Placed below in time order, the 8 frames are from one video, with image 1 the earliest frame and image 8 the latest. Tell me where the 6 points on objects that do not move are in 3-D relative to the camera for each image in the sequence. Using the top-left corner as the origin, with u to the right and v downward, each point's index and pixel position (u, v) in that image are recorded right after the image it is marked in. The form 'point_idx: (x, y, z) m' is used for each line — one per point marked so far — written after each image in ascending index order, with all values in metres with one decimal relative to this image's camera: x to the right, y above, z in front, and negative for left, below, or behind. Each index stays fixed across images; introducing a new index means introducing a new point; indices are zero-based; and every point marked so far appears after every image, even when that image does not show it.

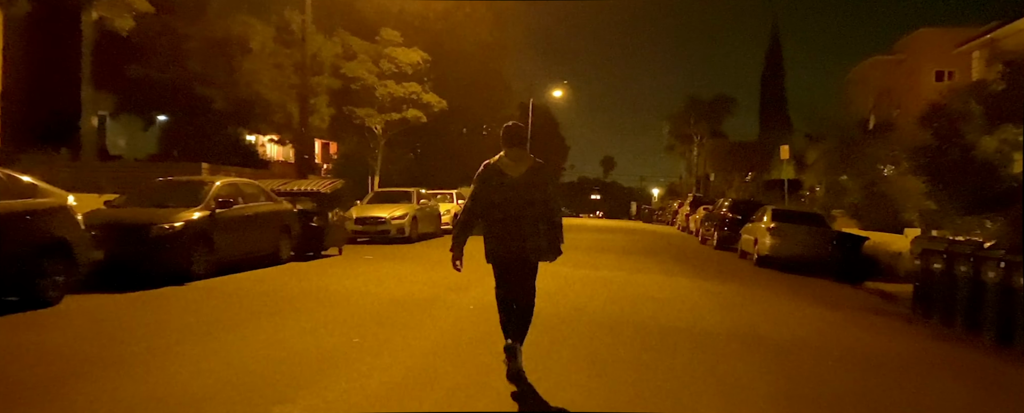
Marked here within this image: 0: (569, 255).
0: (+1.9, -1.6, +17.1) m
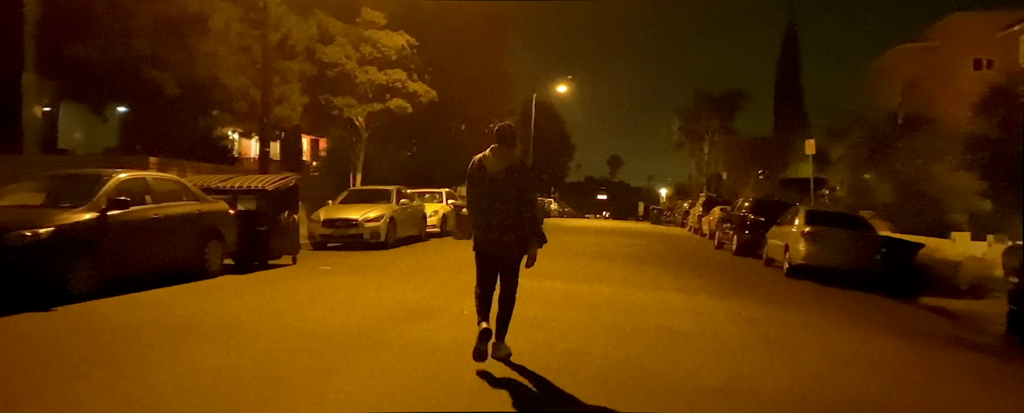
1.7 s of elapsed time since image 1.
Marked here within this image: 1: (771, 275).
0: (+1.6, -1.6, +14.7) m
1: (+6.5, -1.8, +14.2) m
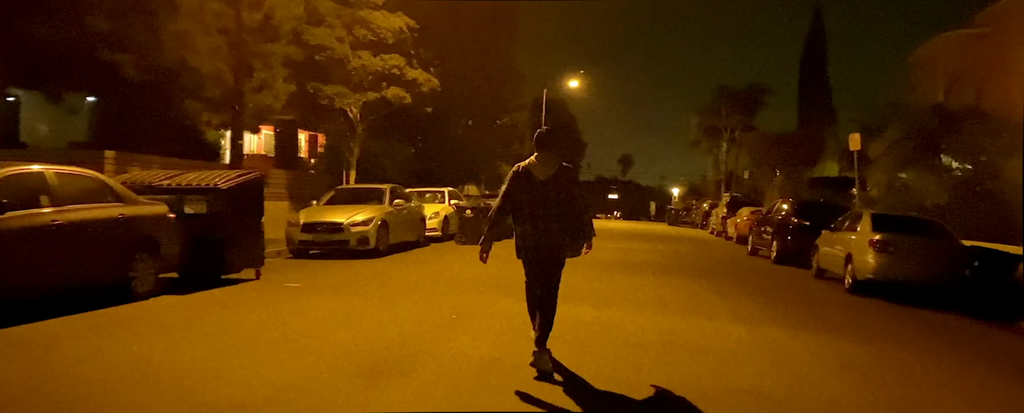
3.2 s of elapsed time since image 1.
0: (+1.8, -1.7, +12.6) m
1: (+6.7, -1.8, +11.9) m
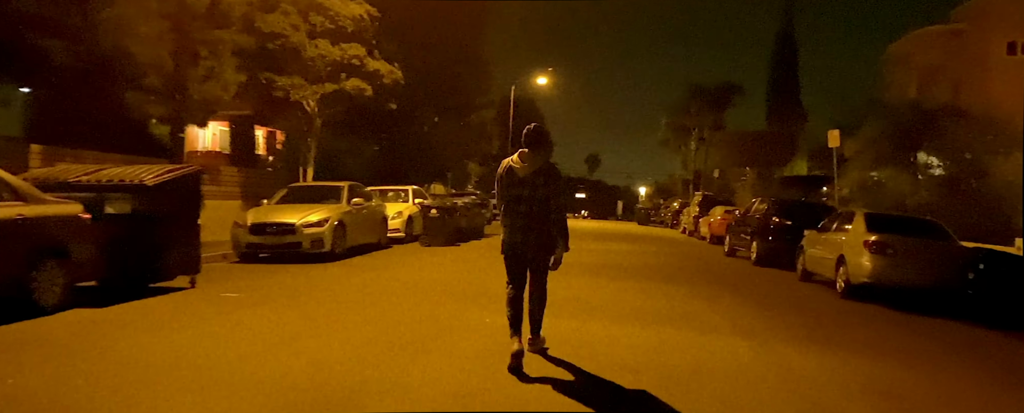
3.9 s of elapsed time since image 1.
0: (+1.2, -1.6, +11.6) m
1: (+6.2, -1.8, +11.3) m
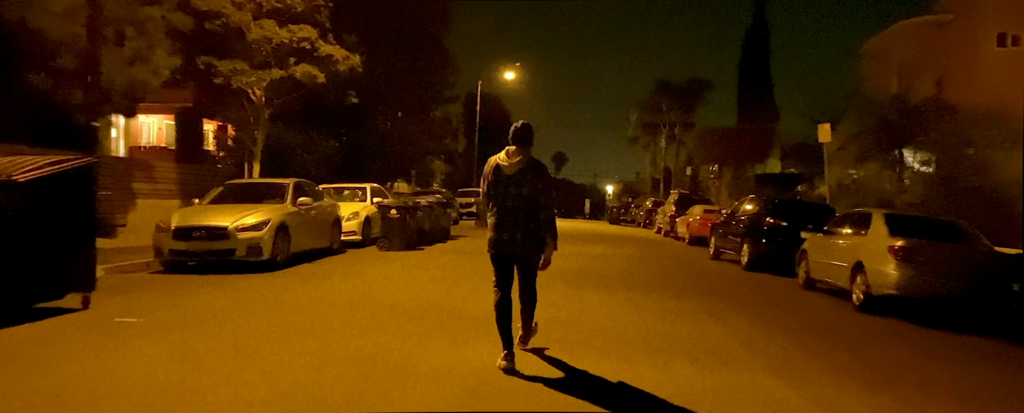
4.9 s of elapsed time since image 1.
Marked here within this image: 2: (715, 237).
0: (+0.7, -1.7, +10.1) m
1: (+5.7, -1.8, +10.0) m
2: (+6.4, -1.0, +17.3) m
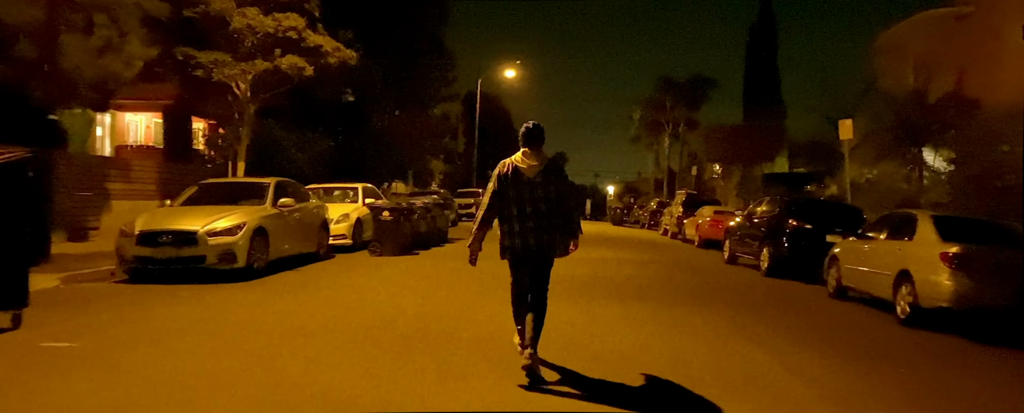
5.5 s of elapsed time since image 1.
0: (+0.8, -1.7, +9.0) m
1: (+5.7, -1.8, +9.0) m
2: (+6.4, -1.0, +16.3) m
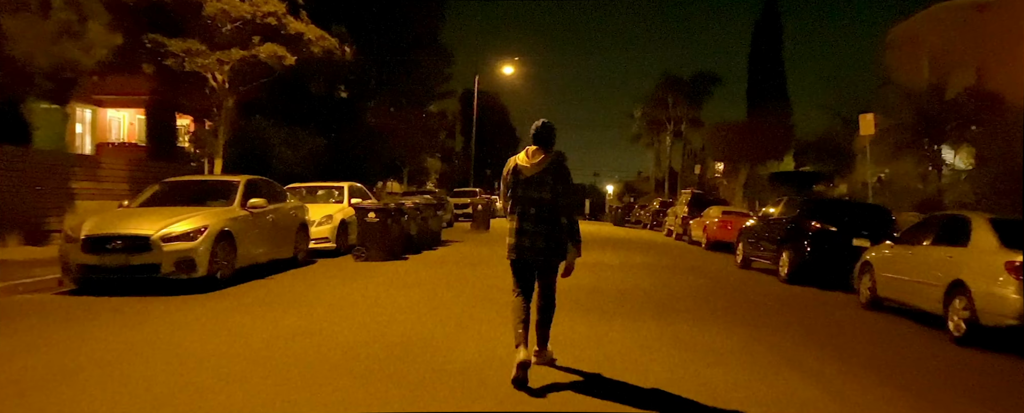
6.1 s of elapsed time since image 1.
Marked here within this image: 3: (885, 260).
0: (+0.7, -1.7, +7.9) m
1: (+5.7, -1.9, +7.9) m
2: (+6.3, -1.0, +15.2) m
3: (+6.2, -0.8, +9.2) m
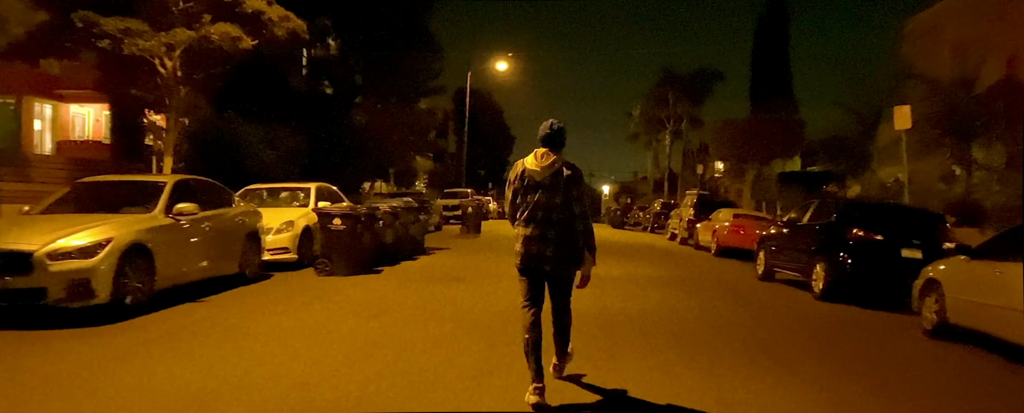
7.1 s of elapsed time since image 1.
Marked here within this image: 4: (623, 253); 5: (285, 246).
0: (+0.6, -1.8, +6.1) m
1: (+5.5, -1.9, +6.1) m
2: (+6.1, -1.1, +13.4) m
3: (+6.1, -0.9, +7.5) m
4: (+3.9, -1.6, +20.0) m
5: (-4.5, -0.8, +11.1) m
